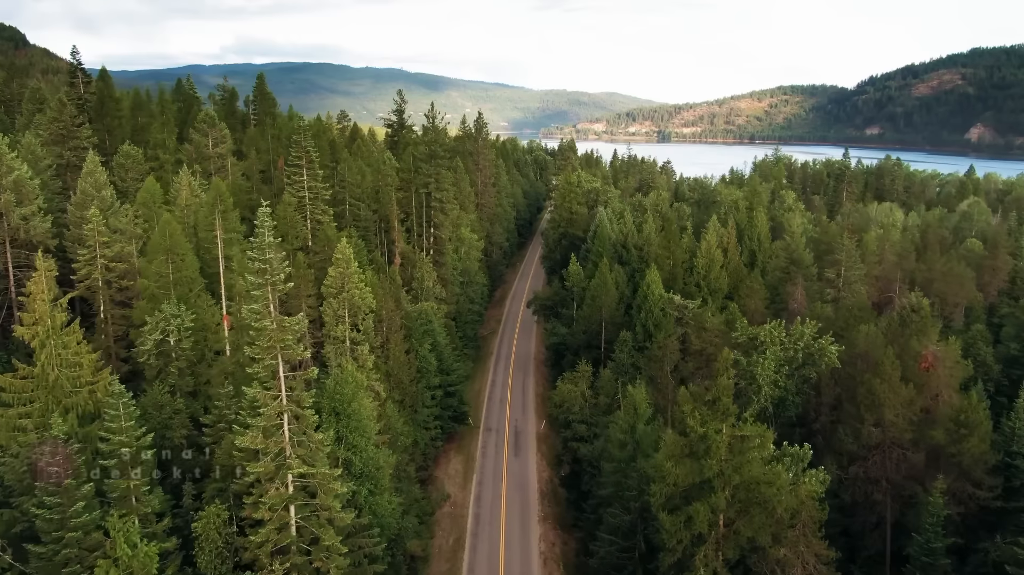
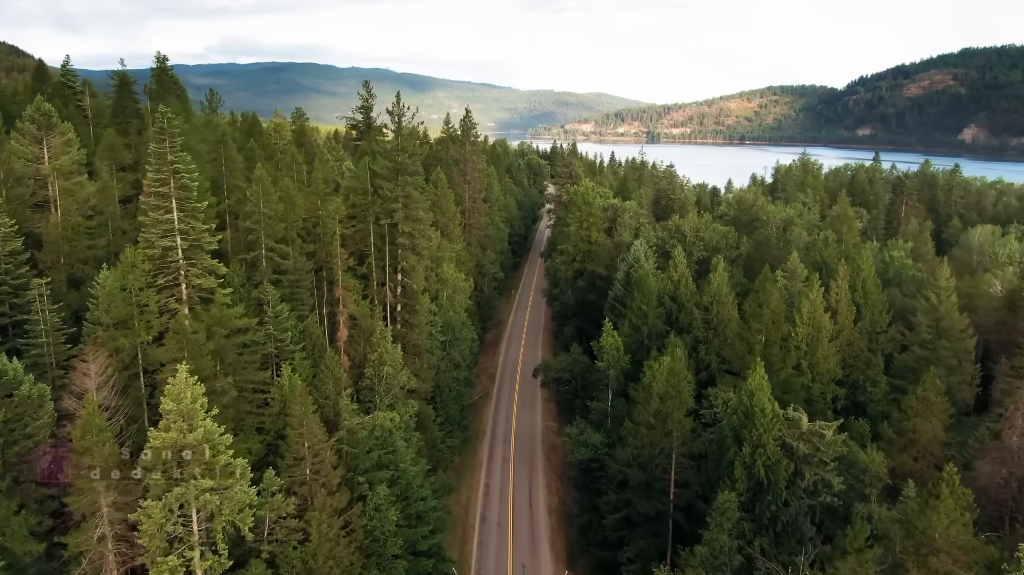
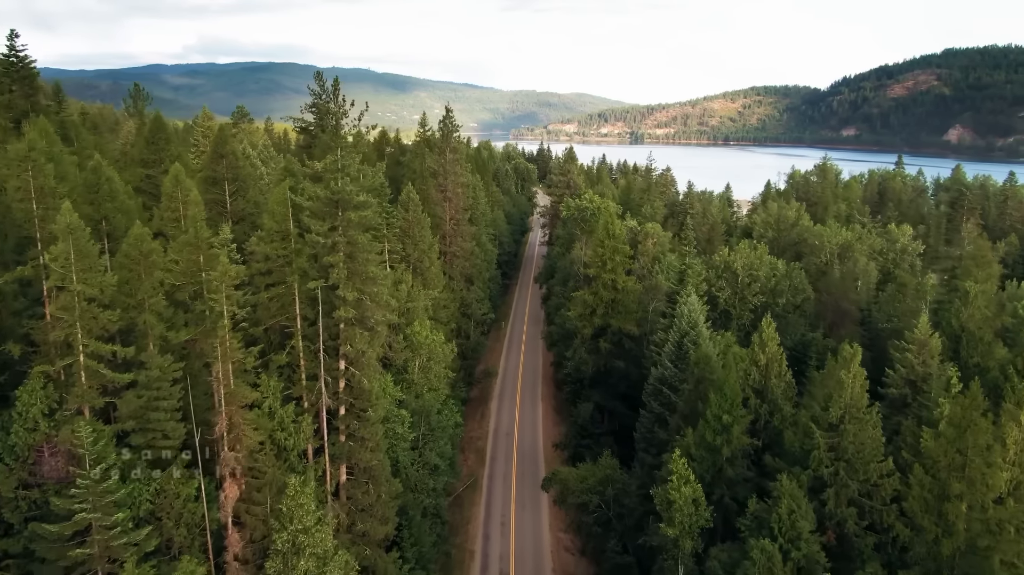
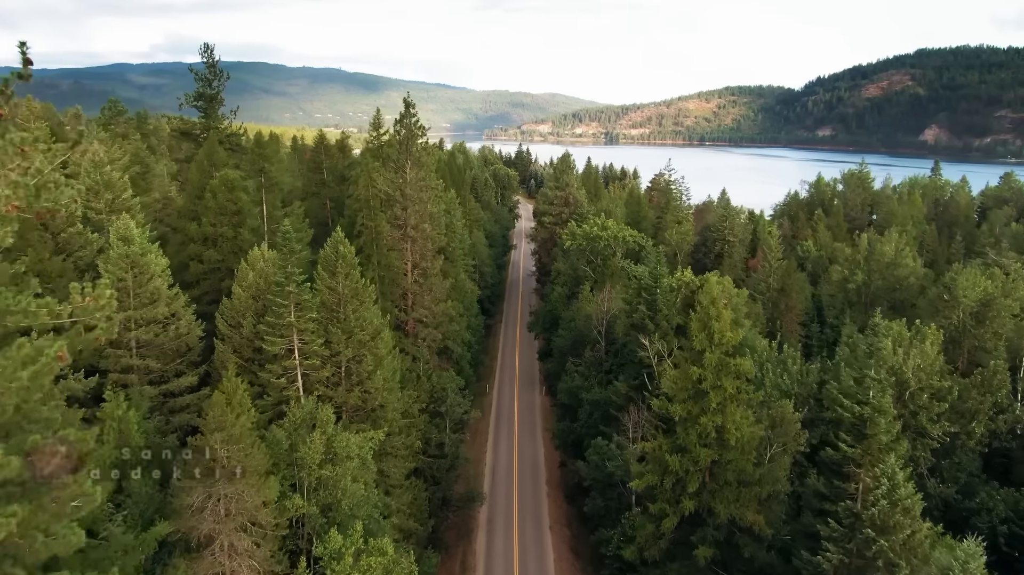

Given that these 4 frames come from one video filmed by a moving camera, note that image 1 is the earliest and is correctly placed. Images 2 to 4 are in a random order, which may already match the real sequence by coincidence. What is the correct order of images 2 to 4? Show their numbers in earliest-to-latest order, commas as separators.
2, 3, 4
